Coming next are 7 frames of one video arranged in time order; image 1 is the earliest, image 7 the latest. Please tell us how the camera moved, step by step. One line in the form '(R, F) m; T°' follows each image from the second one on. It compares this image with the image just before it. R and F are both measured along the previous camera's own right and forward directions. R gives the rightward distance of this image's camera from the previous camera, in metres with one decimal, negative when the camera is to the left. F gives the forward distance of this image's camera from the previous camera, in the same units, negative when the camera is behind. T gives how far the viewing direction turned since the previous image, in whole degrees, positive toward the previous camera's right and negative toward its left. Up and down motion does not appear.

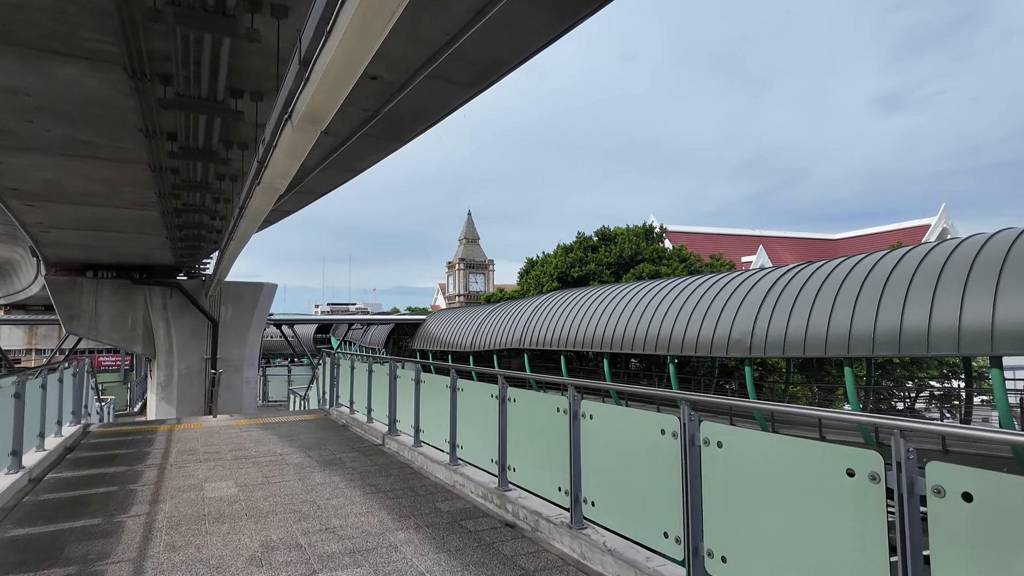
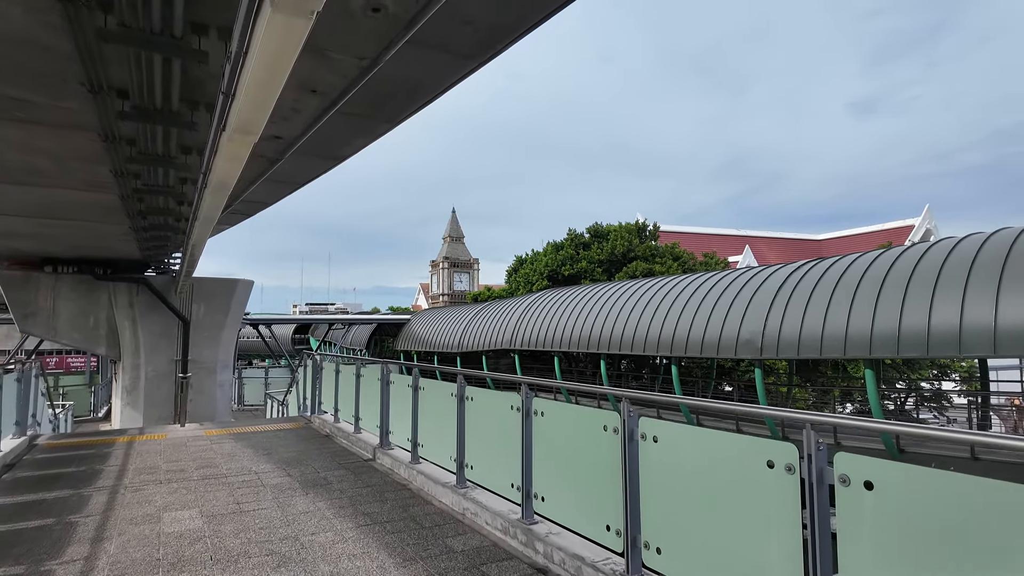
(-0.3, +0.8) m; +2°
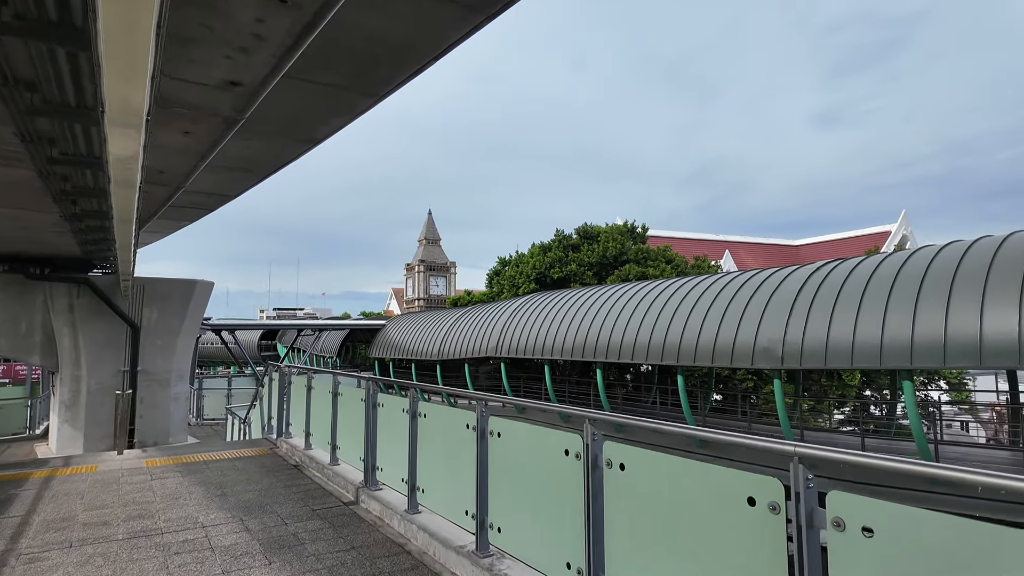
(-0.4, +1.2) m; +3°
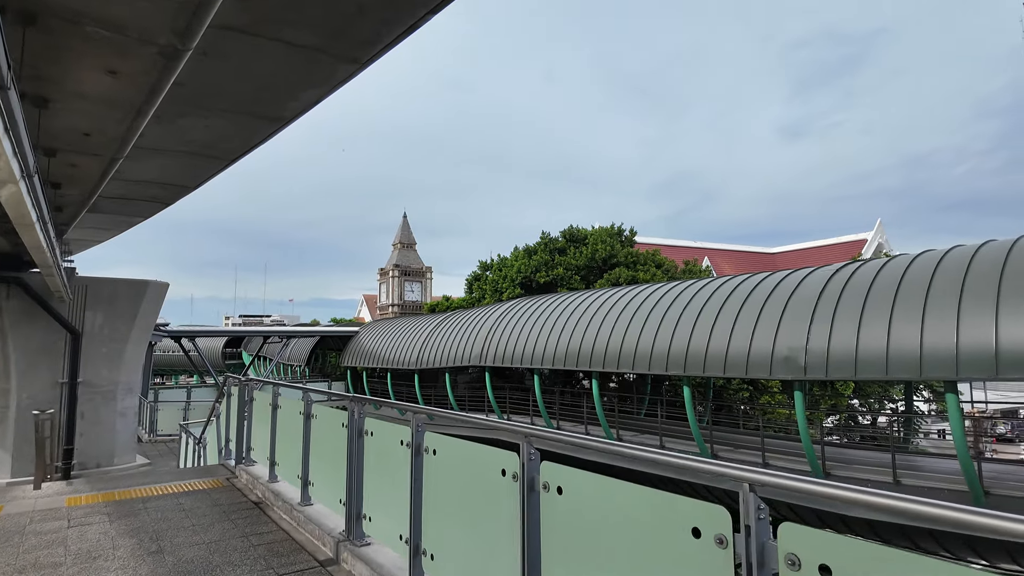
(-0.4, +1.1) m; +3°
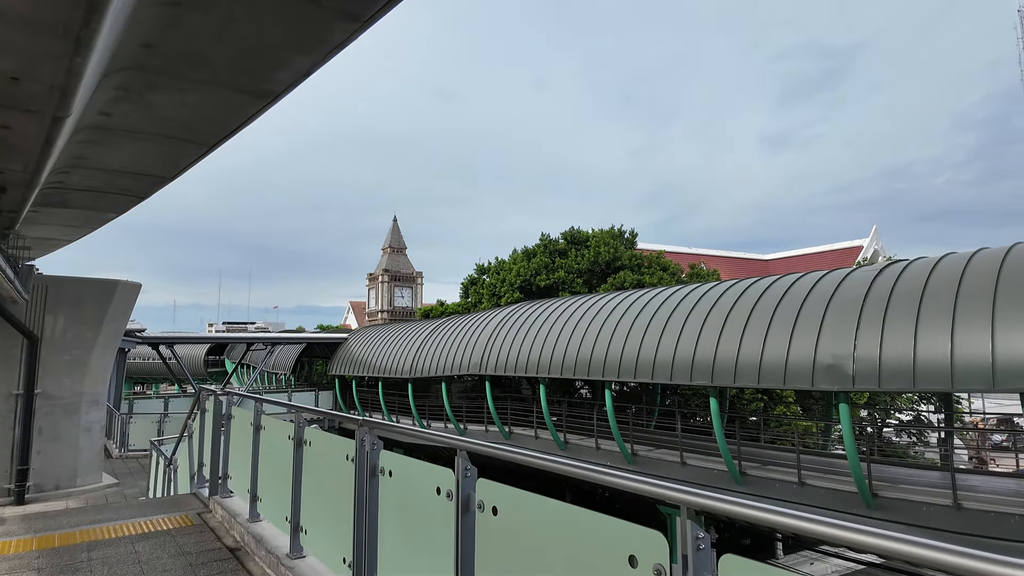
(-0.4, +1.0) m; +1°
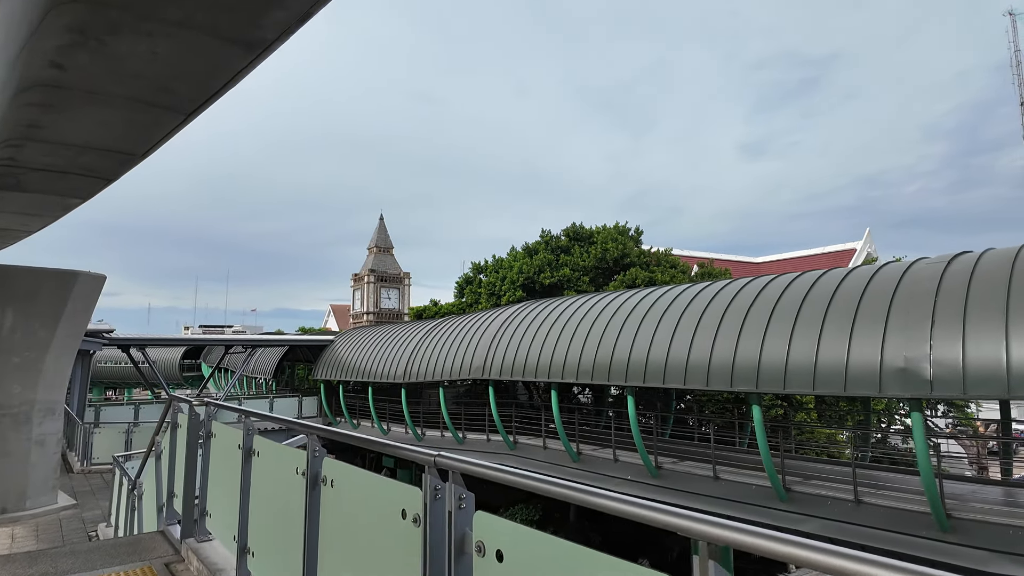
(-0.6, +1.1) m; +2°
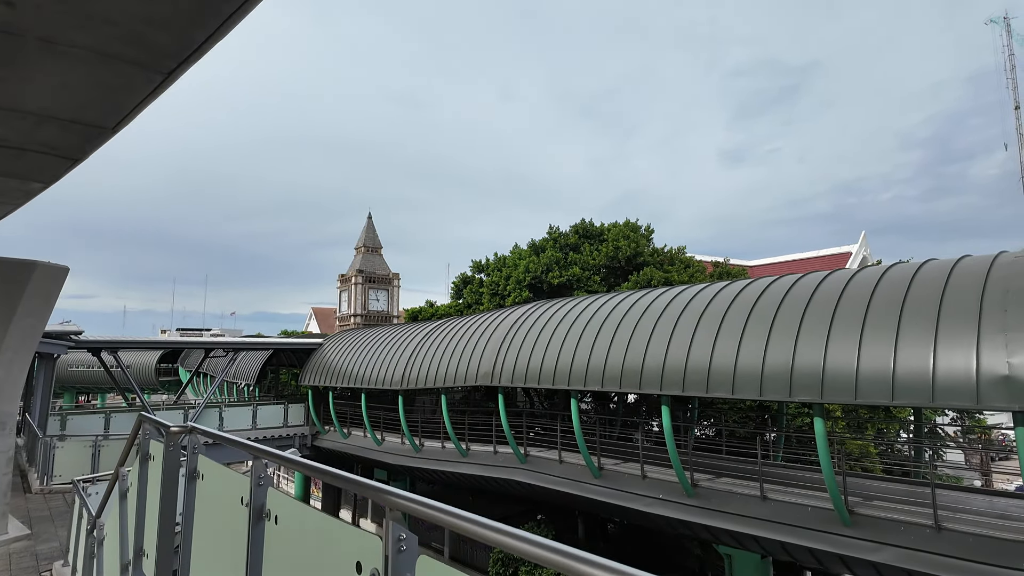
(-0.7, +1.1) m; +2°
